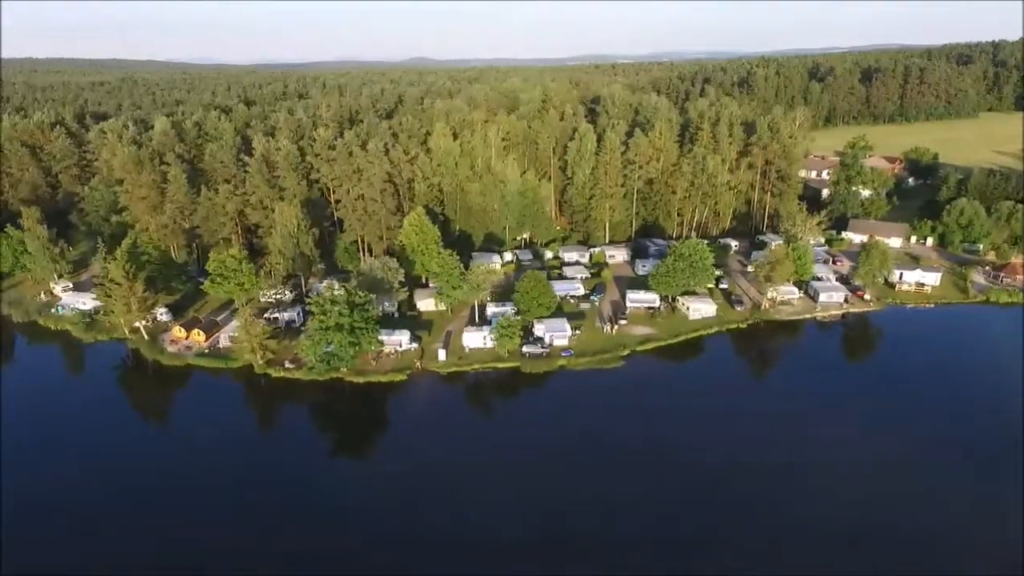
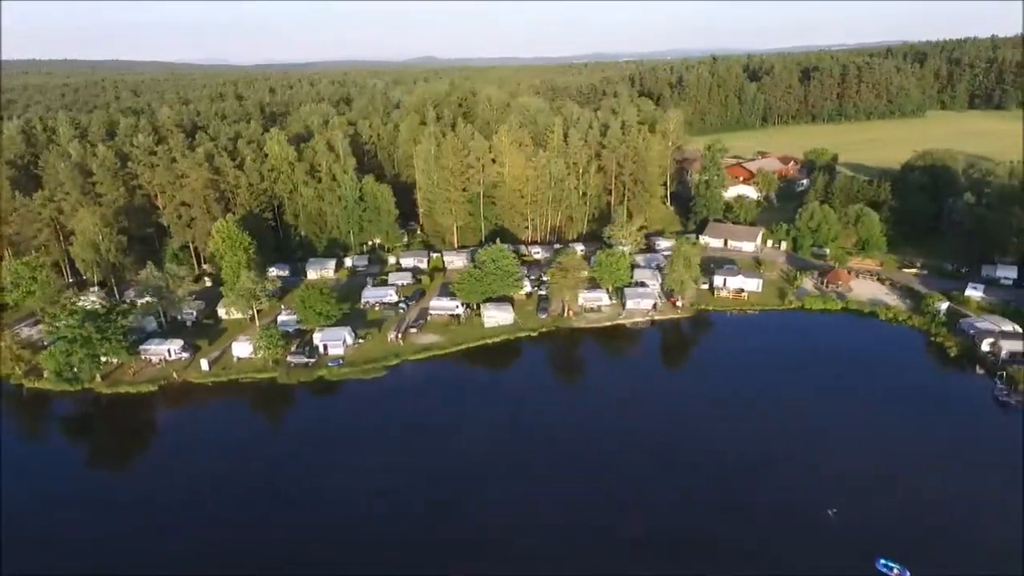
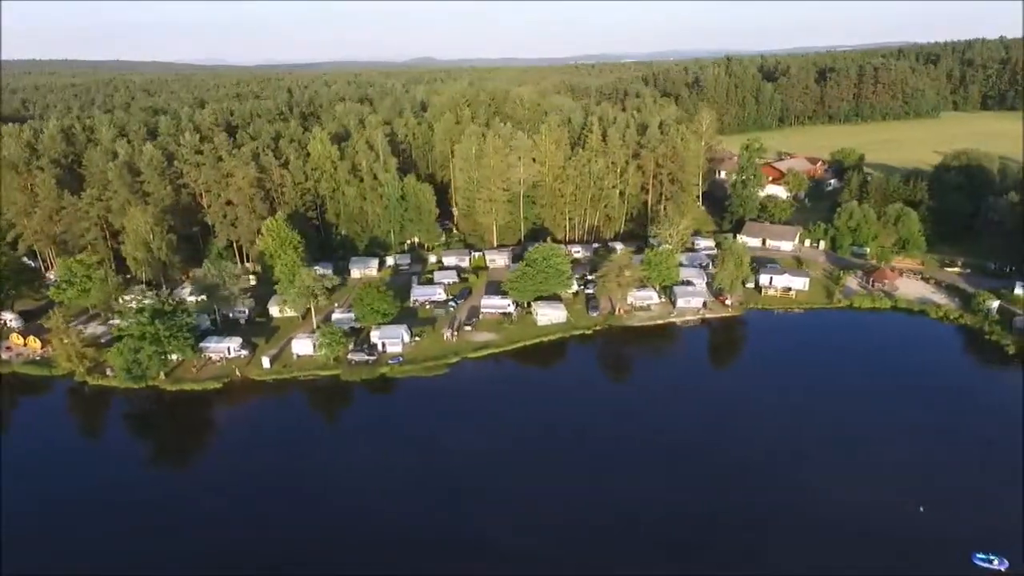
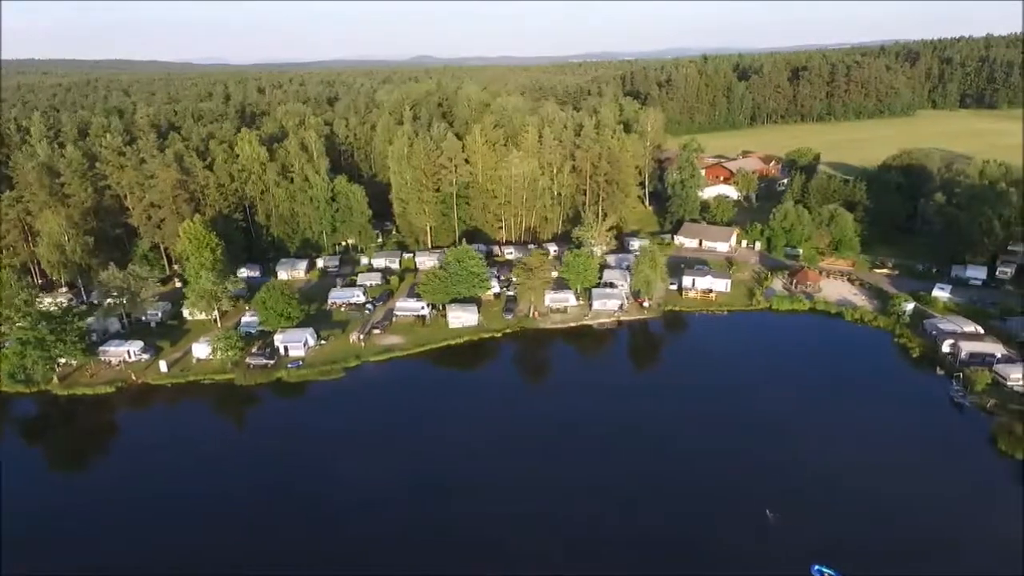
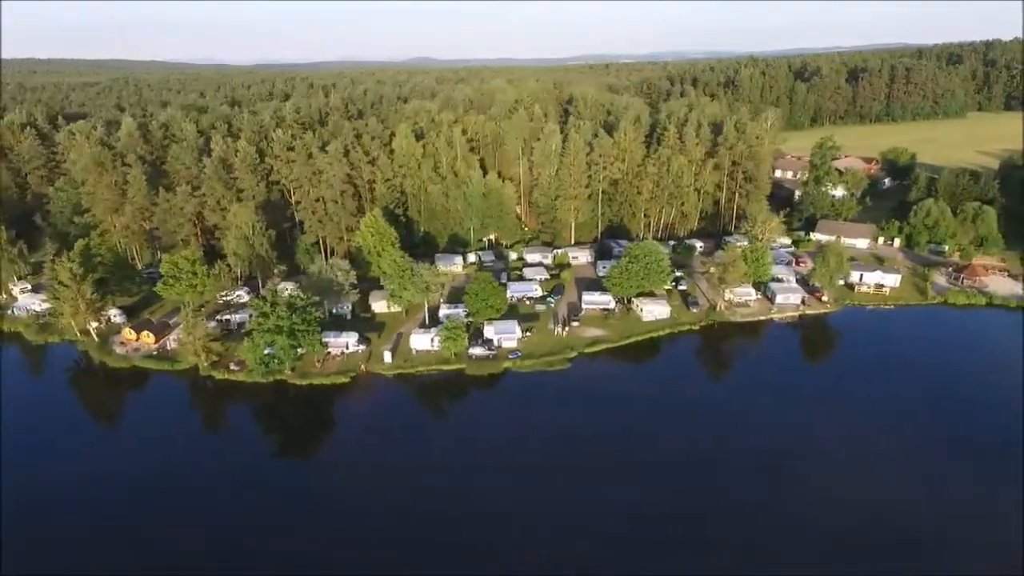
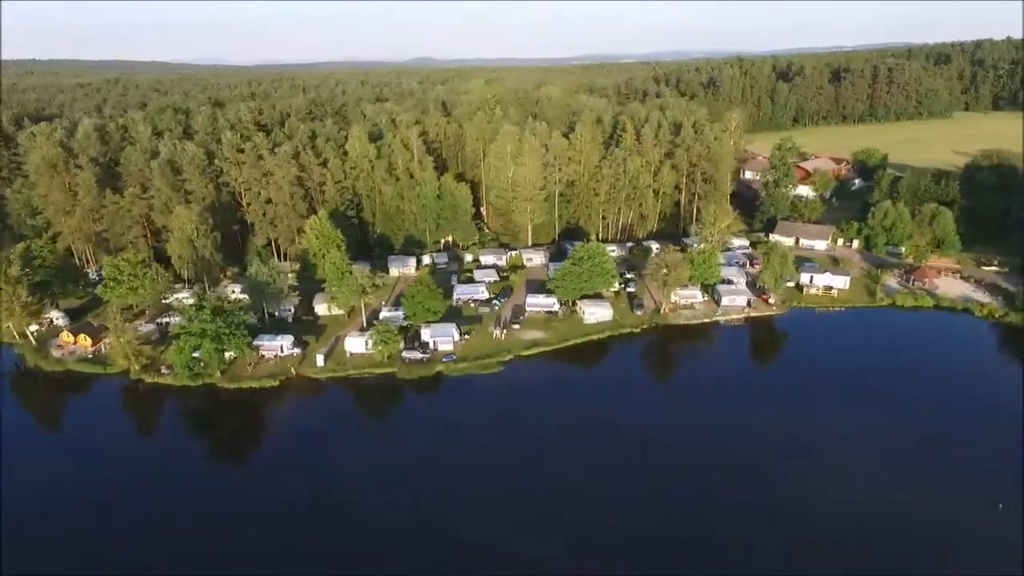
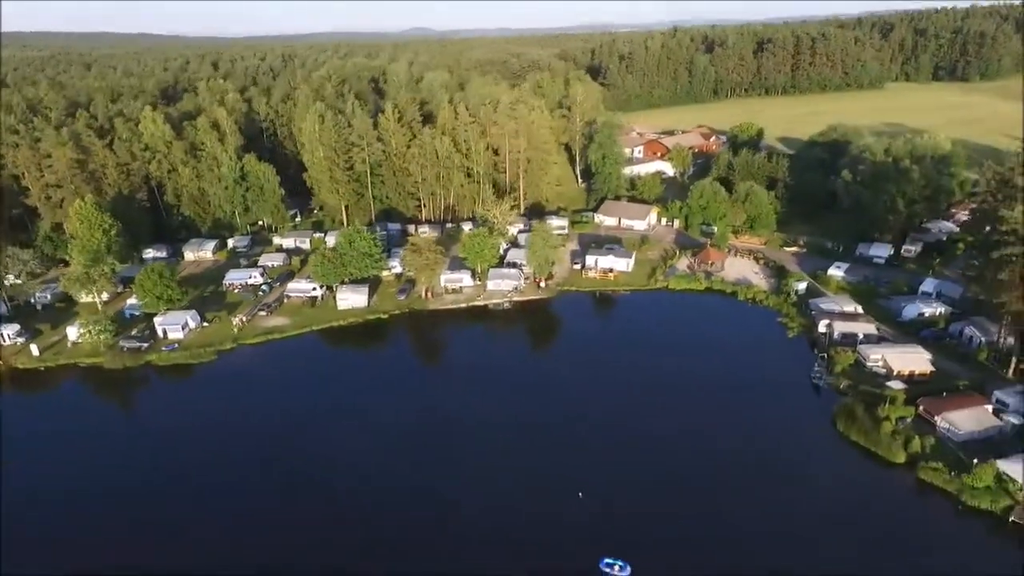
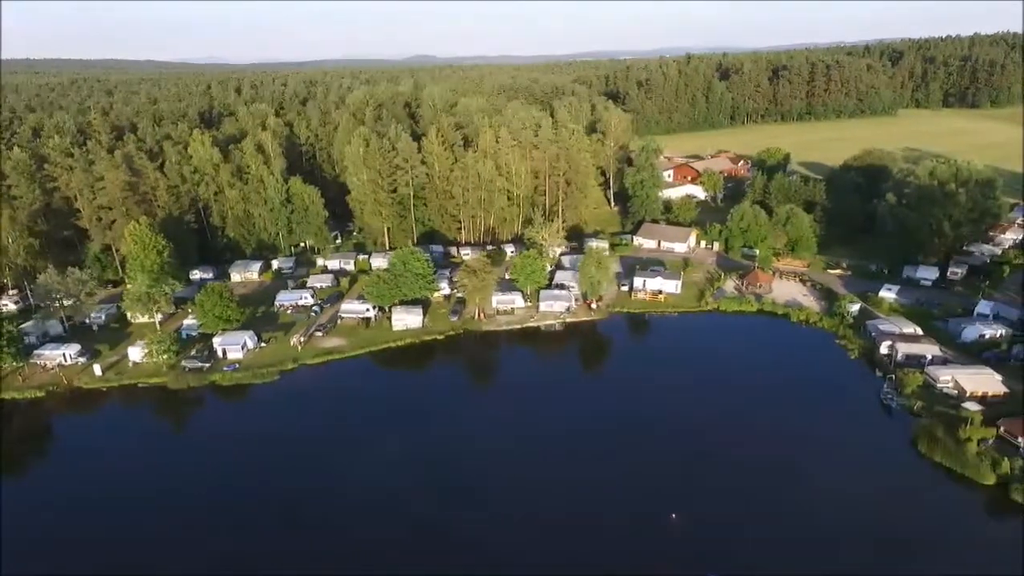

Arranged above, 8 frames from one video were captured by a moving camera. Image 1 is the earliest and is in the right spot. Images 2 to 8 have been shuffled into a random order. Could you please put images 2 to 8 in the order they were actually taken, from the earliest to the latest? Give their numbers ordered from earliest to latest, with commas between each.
5, 6, 3, 2, 4, 8, 7
